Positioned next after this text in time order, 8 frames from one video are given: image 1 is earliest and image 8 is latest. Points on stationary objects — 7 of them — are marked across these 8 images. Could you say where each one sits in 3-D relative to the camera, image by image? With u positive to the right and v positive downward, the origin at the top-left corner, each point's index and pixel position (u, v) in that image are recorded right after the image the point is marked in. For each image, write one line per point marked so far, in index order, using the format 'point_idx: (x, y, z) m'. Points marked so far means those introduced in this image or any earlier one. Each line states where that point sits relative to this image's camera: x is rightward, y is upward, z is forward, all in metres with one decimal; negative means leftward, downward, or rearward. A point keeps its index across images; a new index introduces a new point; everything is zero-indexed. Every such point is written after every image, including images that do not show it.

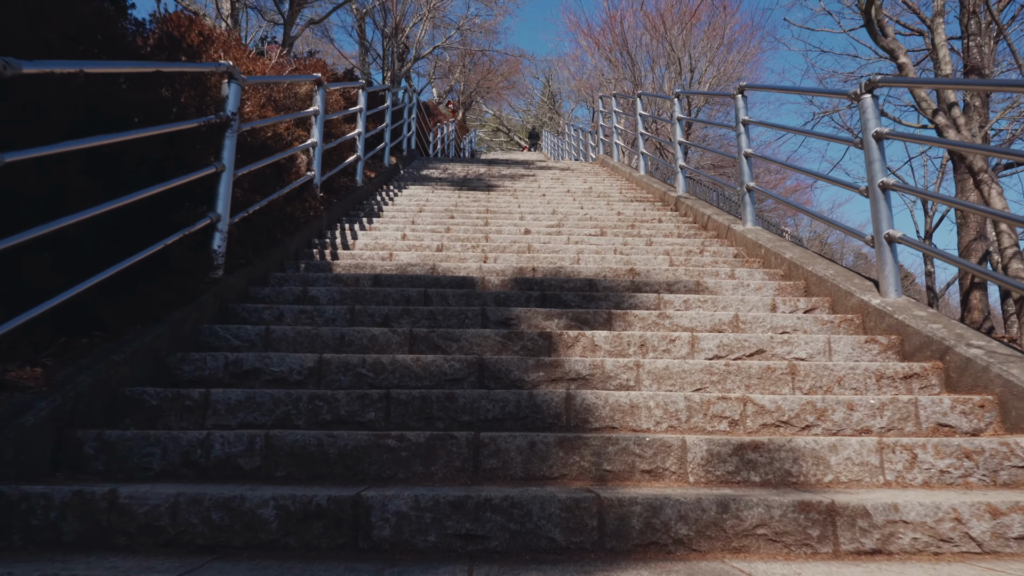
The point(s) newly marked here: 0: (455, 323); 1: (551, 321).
0: (-0.1, -0.1, +3.0) m
1: (+0.1, -0.1, +3.0) m
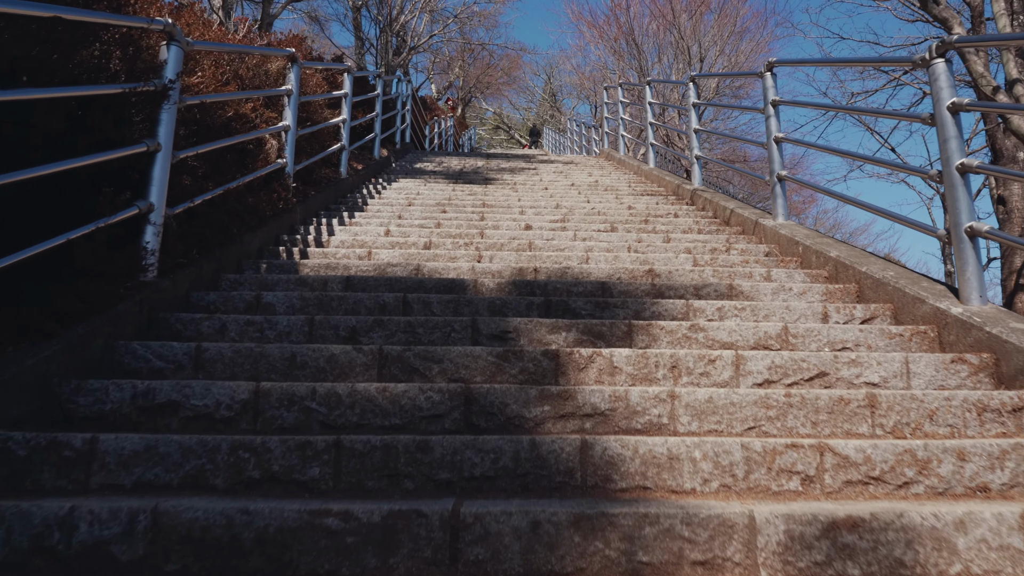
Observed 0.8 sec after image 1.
0: (-0.1, -0.1, +2.4) m
1: (+0.1, -0.1, +2.4) m
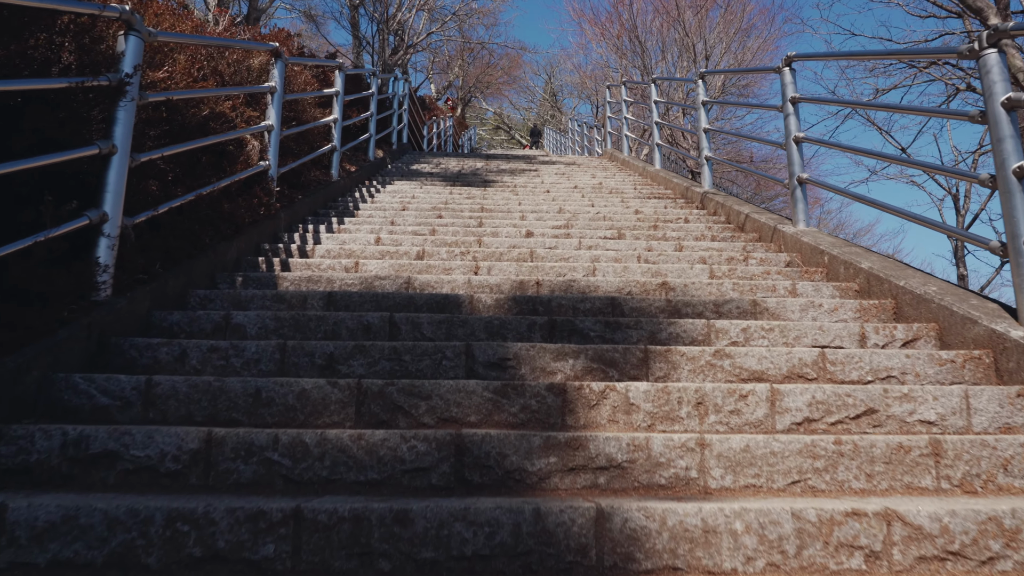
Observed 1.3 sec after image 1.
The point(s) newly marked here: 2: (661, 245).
0: (-0.1, -0.1, +2.1) m
1: (+0.1, -0.1, +2.1) m
2: (+0.5, +0.1, +3.8) m
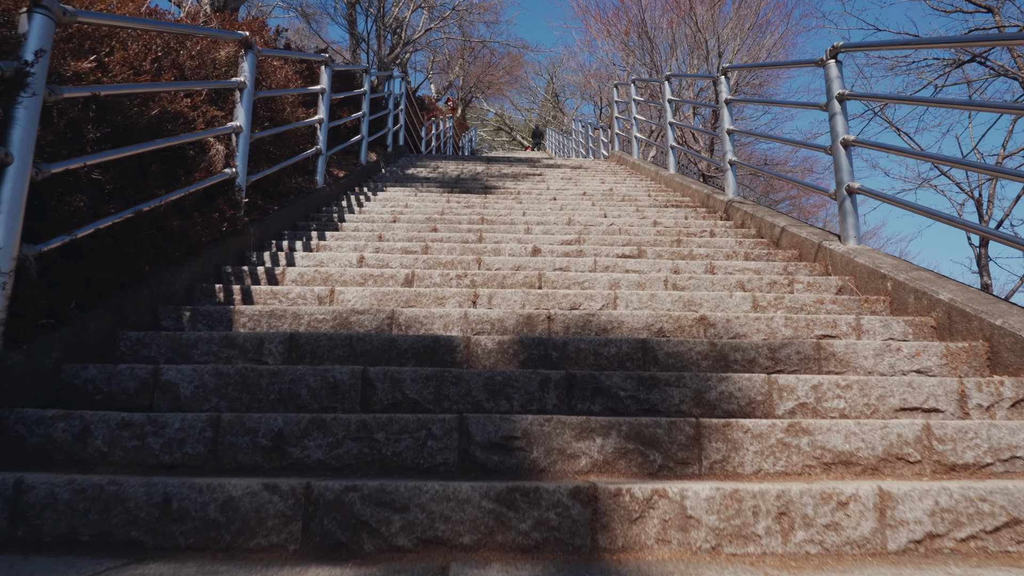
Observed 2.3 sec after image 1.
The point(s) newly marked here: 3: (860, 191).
0: (-0.1, -0.2, +1.6) m
1: (+0.1, -0.2, +1.6) m
2: (+0.5, +0.1, +3.3) m
3: (+1.0, +0.3, +3.4) m
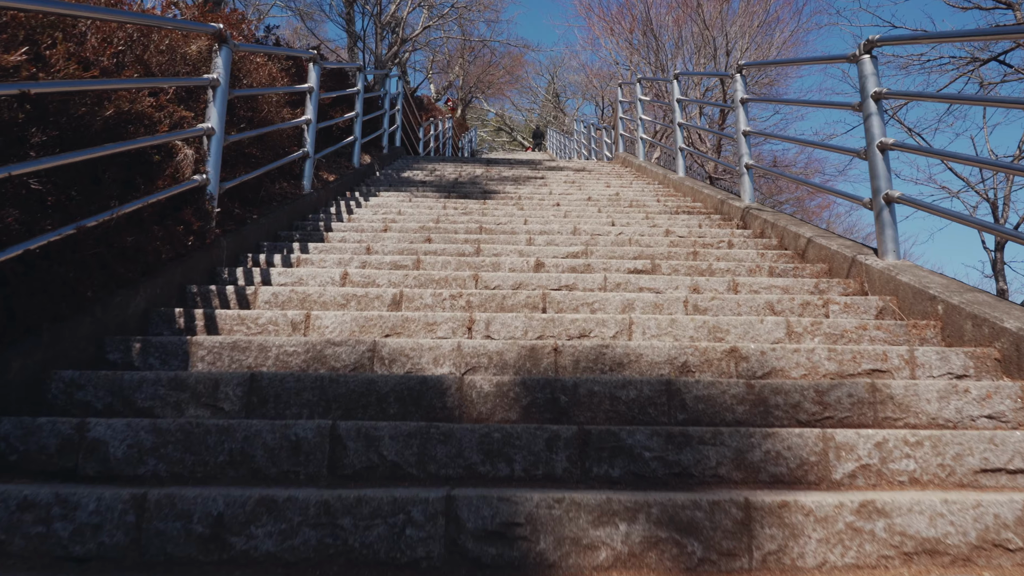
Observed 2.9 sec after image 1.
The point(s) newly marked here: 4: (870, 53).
0: (-0.1, -0.3, +1.3) m
1: (+0.1, -0.3, +1.3) m
2: (+0.5, 0.0, +2.9) m
3: (+1.0, +0.2, +3.0) m
4: (+0.9, +0.6, +3.2) m
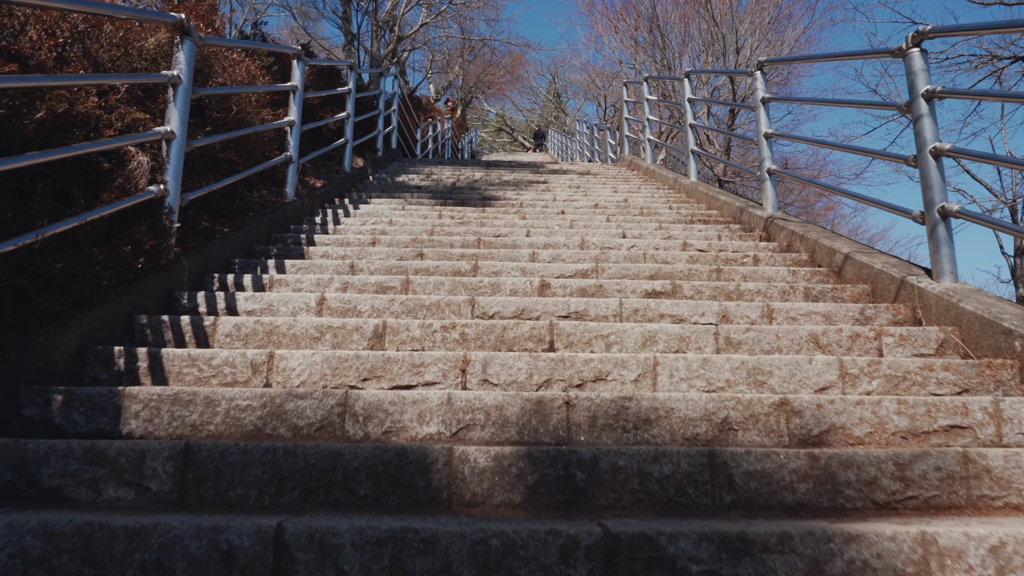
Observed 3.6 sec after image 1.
0: (-0.1, -0.3, +0.9) m
1: (+0.1, -0.3, +0.9) m
2: (+0.5, 0.0, +2.6) m
3: (+1.0, +0.2, +2.7) m
4: (+0.9, +0.6, +2.8) m
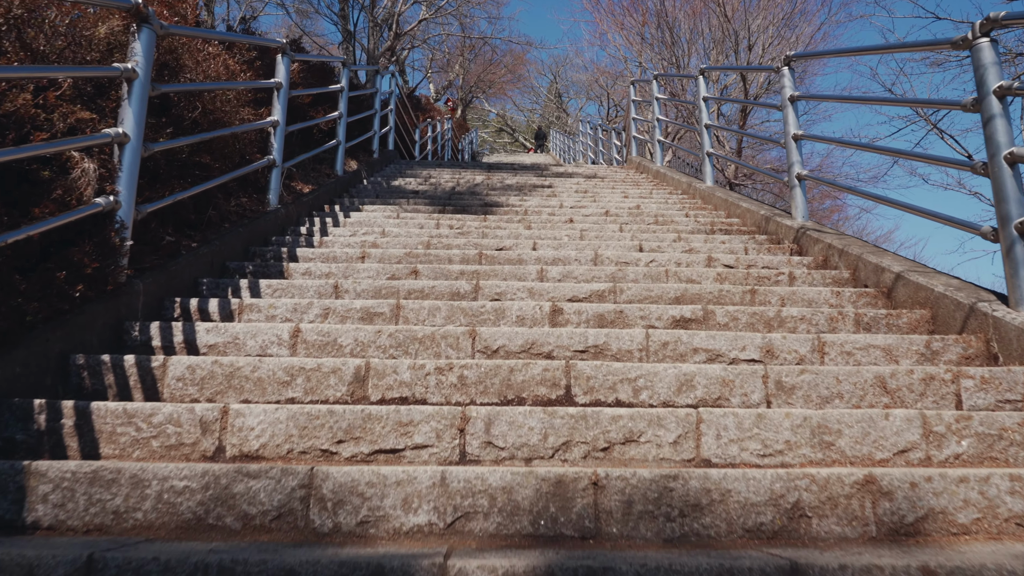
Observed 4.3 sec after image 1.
0: (-0.1, -0.4, +0.5) m
1: (+0.1, -0.4, +0.5) m
2: (+0.5, -0.1, +2.2) m
3: (+1.0, +0.1, +2.3) m
4: (+0.9, +0.5, +2.4) m
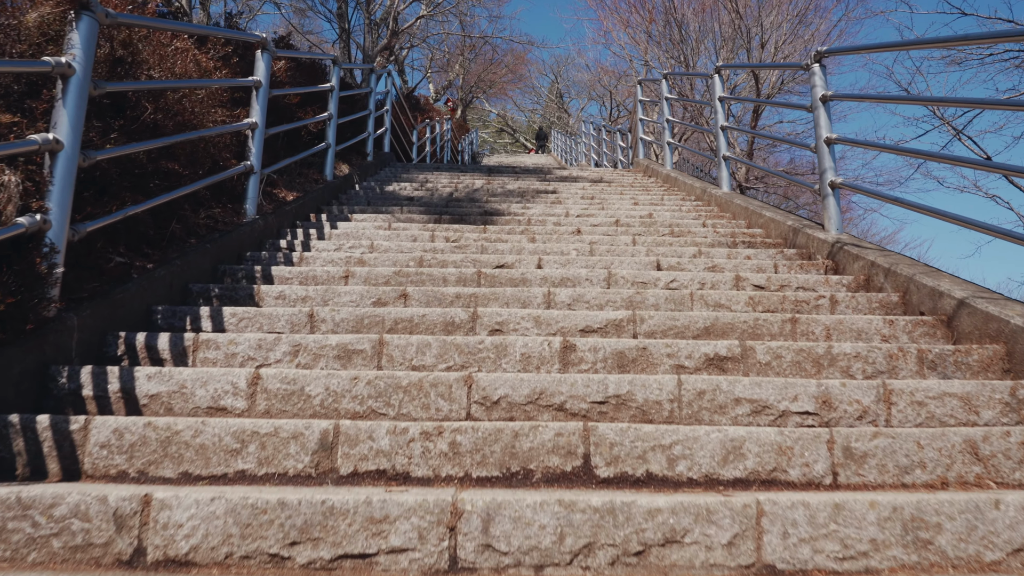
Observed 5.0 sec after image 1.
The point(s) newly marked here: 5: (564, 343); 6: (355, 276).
0: (-0.1, -0.4, +0.1) m
1: (+0.1, -0.4, +0.1) m
2: (+0.5, -0.2, +1.8) m
3: (+1.0, +0.1, +1.9) m
4: (+1.0, +0.4, +2.0) m
5: (+0.1, -0.1, +2.1) m
6: (-0.4, 0.0, +2.9) m
